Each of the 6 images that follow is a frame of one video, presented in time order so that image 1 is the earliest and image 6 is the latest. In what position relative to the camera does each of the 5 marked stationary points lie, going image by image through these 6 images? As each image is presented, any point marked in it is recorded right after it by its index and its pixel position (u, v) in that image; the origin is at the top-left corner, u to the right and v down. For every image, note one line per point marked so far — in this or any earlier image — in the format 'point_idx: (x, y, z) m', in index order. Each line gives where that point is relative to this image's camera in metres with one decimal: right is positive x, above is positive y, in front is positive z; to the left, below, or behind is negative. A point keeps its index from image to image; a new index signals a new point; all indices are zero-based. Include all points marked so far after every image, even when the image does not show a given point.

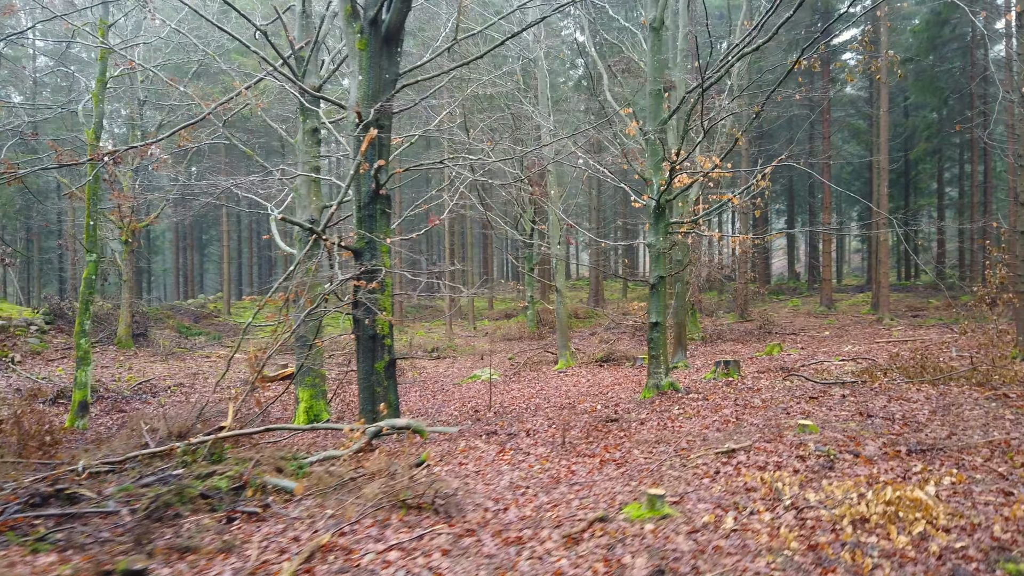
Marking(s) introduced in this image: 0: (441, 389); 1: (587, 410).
0: (-1.4, -1.9, +14.1) m
1: (+0.8, -1.3, +8.0) m
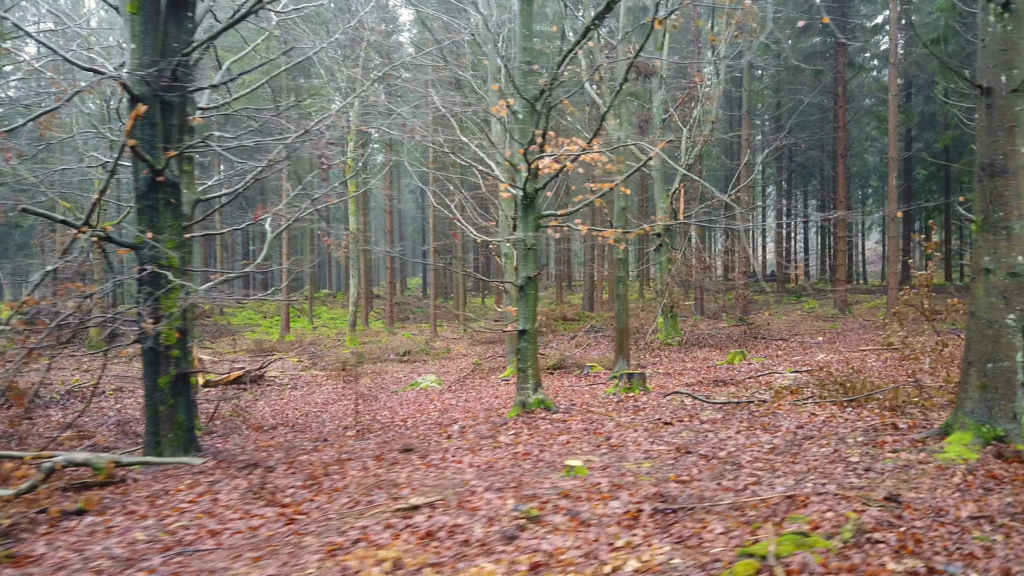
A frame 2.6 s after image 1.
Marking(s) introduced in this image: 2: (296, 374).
0: (-2.5, -1.9, +13.2) m
1: (-0.7, -1.3, +7.0) m
2: (-4.9, -2.0, +17.1) m
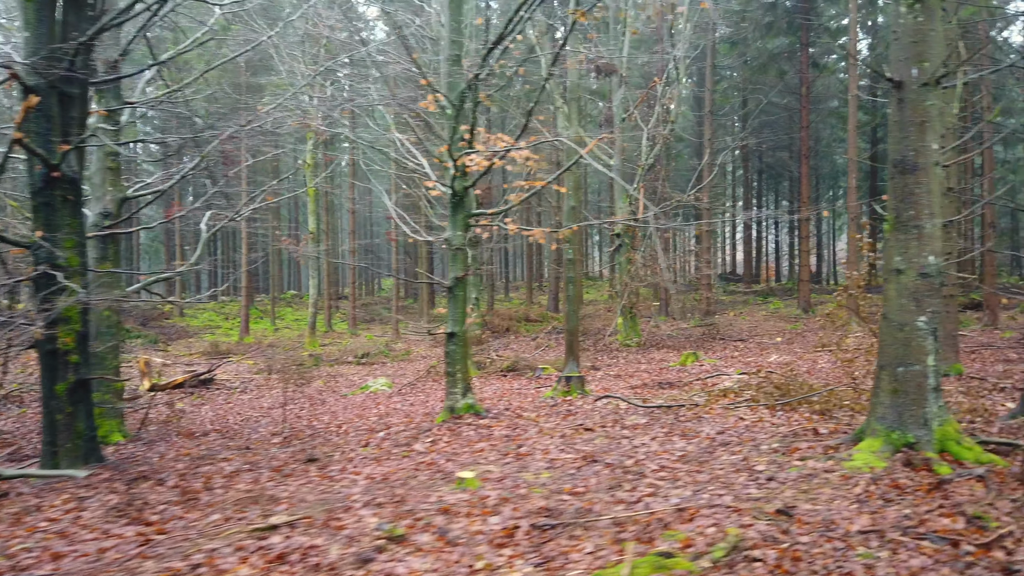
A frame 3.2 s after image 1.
0: (-3.3, -1.9, +12.9) m
1: (-1.4, -1.4, +6.7) m
2: (-5.9, -2.0, +16.8) m
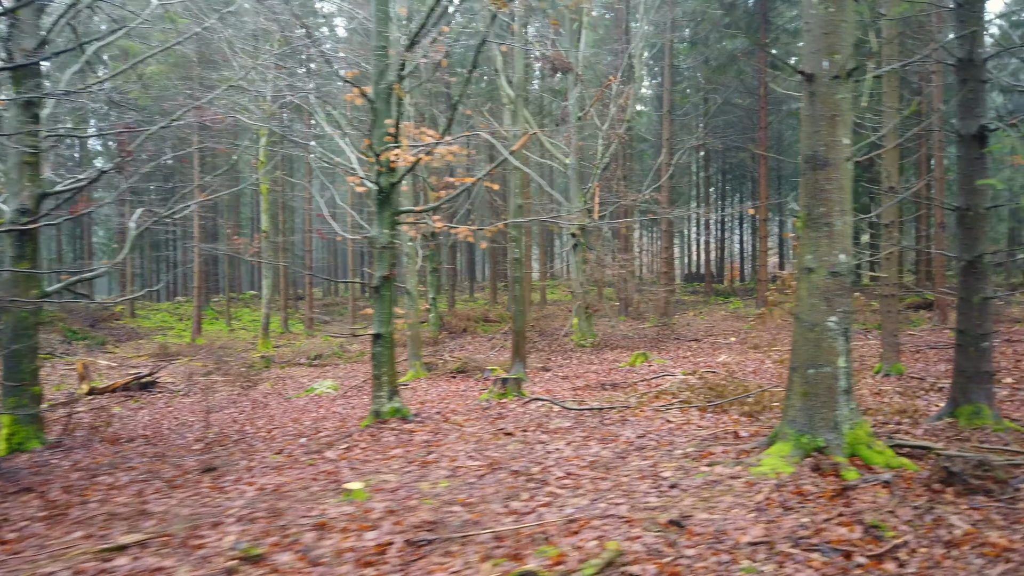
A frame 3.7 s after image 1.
0: (-4.2, -1.9, +12.5) m
1: (-2.0, -1.4, +6.5) m
2: (-6.9, -2.0, +16.3) m
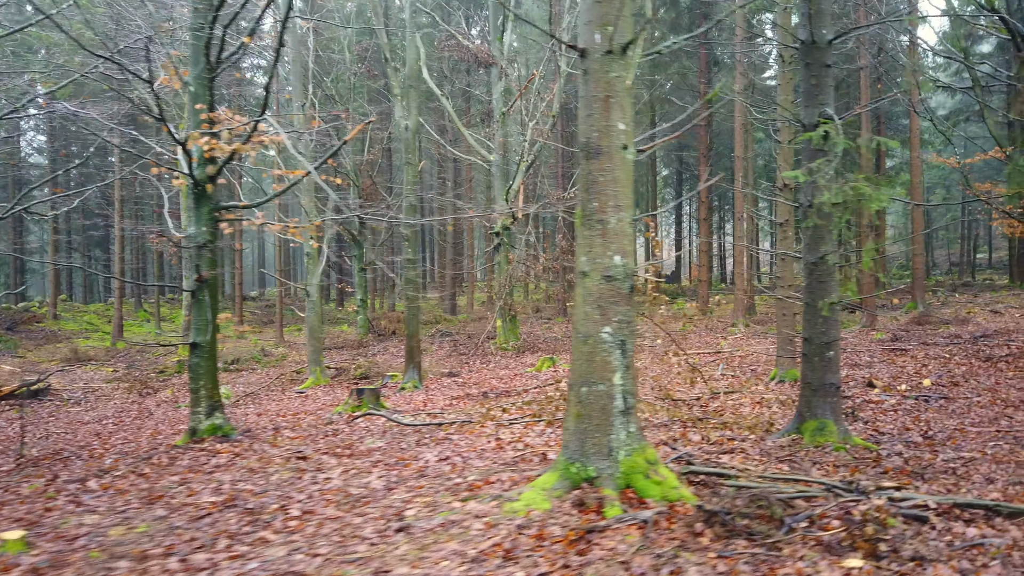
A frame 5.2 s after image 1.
0: (-5.8, -2.0, +11.8) m
1: (-3.4, -1.4, +5.8) m
2: (-8.6, -2.0, +15.5) m
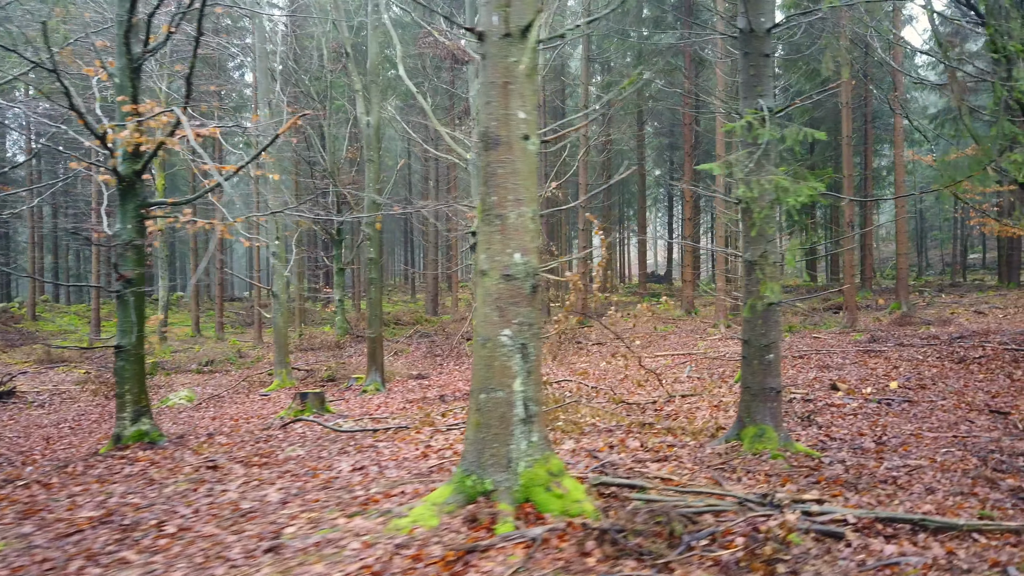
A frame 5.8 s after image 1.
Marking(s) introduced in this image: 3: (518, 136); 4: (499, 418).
0: (-6.3, -2.0, +11.6) m
1: (-3.9, -1.4, +5.6) m
2: (-9.1, -2.0, +15.2) m
3: (0.0, +0.7, +3.3) m
4: (-0.1, -0.6, +3.3) m
